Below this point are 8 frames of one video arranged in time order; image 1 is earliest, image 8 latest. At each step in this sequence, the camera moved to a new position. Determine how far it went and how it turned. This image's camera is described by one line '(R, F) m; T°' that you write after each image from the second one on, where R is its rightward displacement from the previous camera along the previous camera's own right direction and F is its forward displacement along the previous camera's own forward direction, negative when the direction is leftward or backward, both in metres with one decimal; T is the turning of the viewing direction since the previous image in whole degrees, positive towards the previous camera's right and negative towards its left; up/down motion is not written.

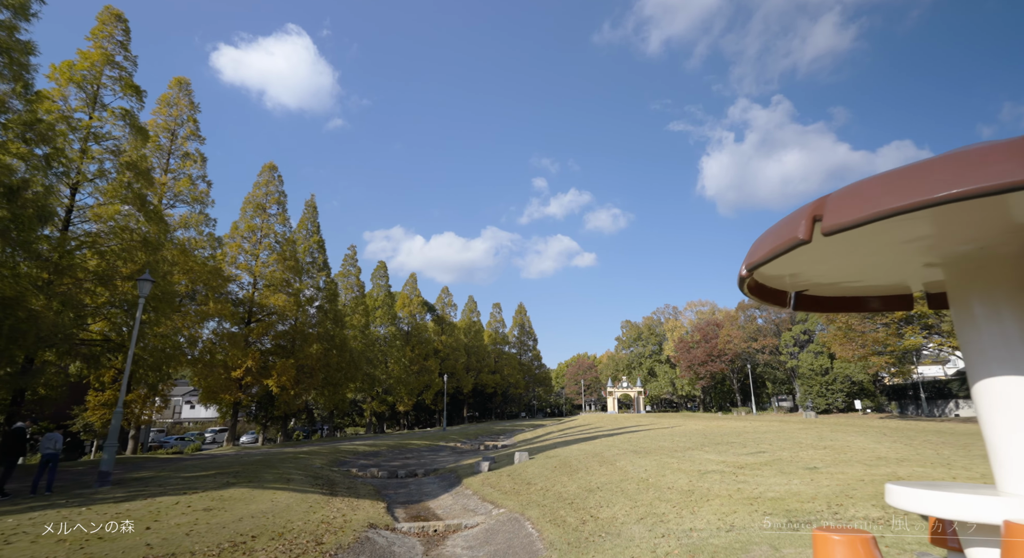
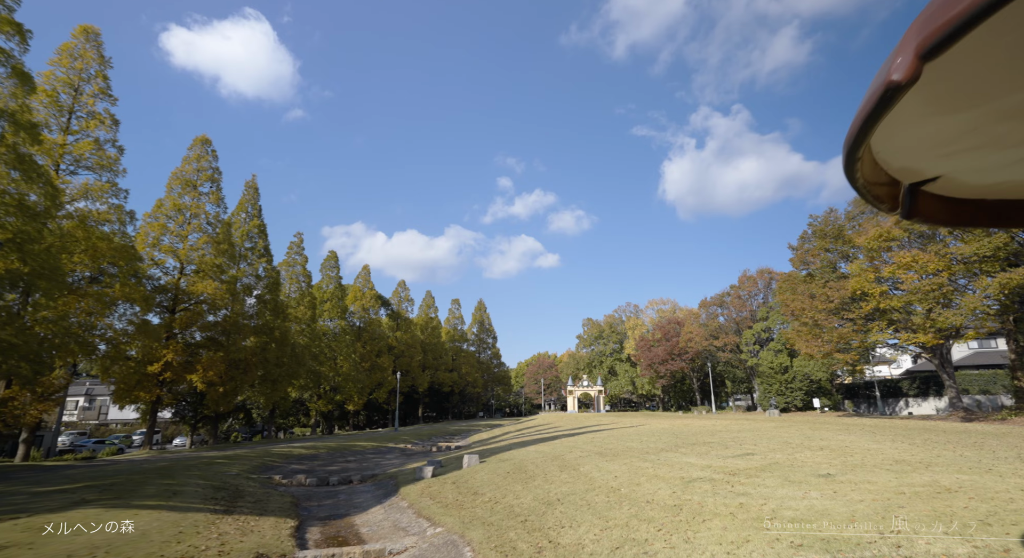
(+0.3, +2.0) m; +4°
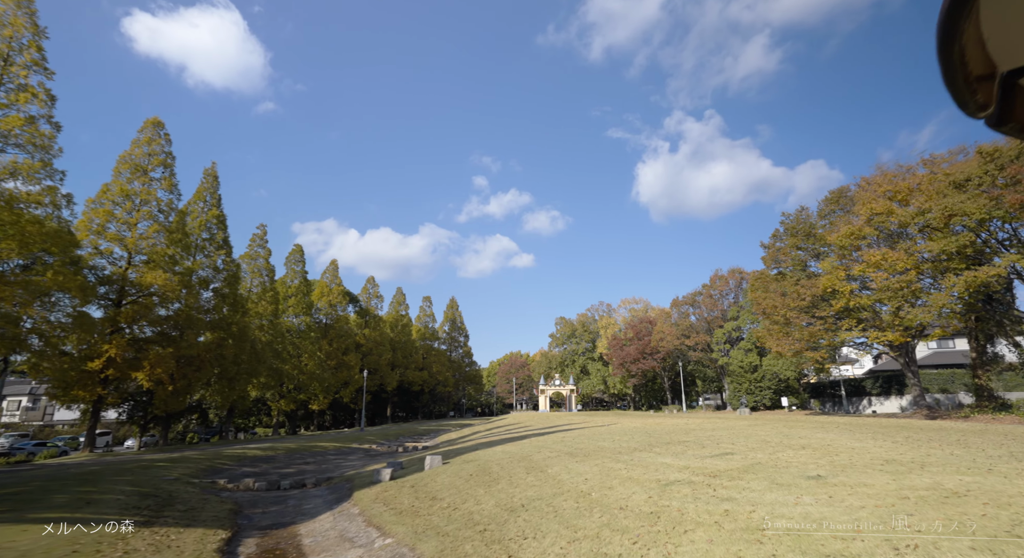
(+0.2, +0.8) m; +3°
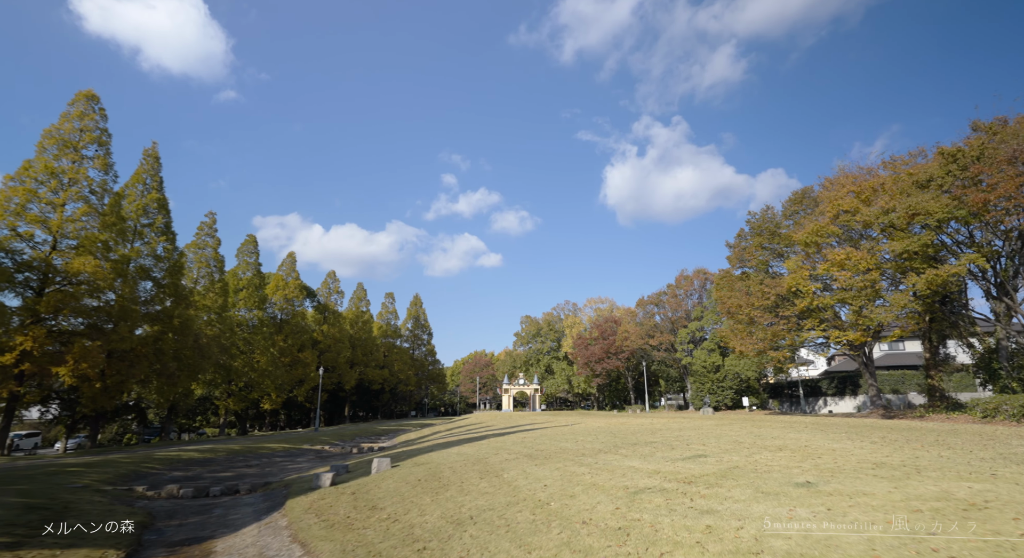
(+0.2, +1.0) m; +4°
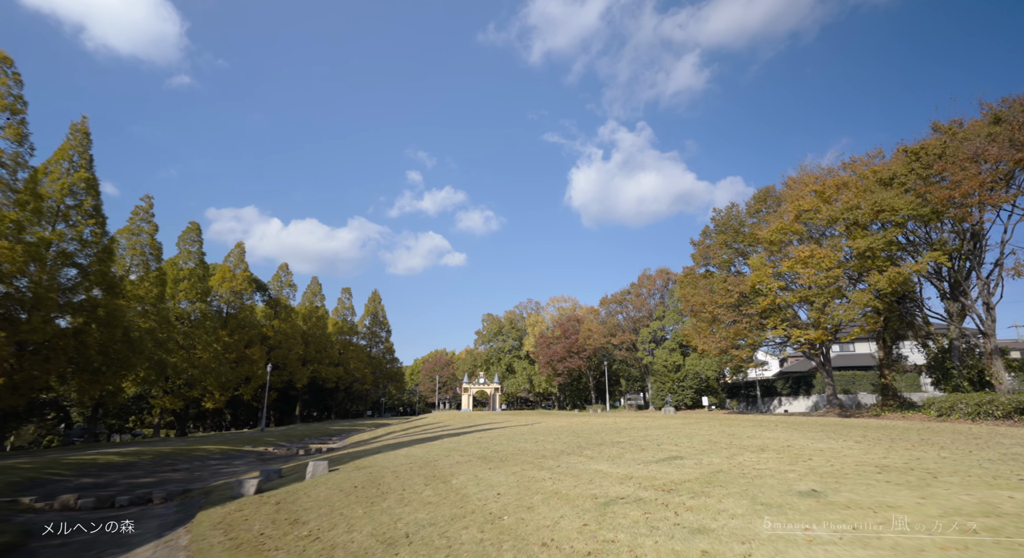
(+0.2, +1.1) m; +4°
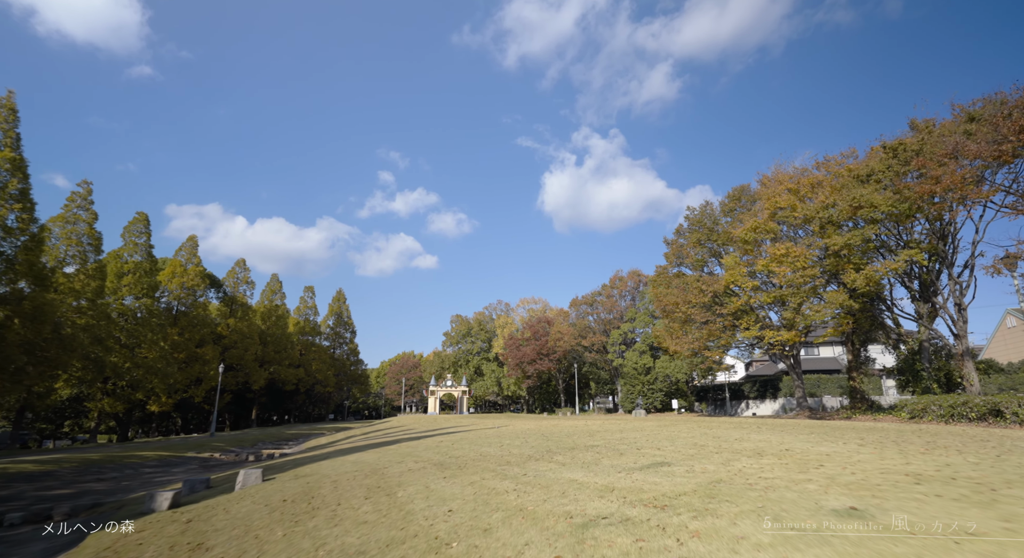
(+0.1, +1.1) m; +3°
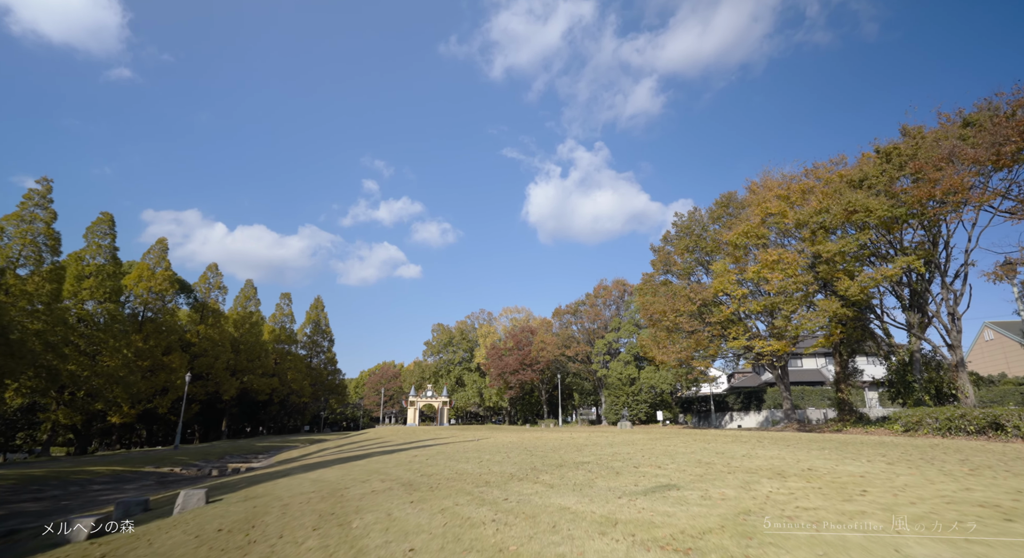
(0.0, +1.0) m; +2°
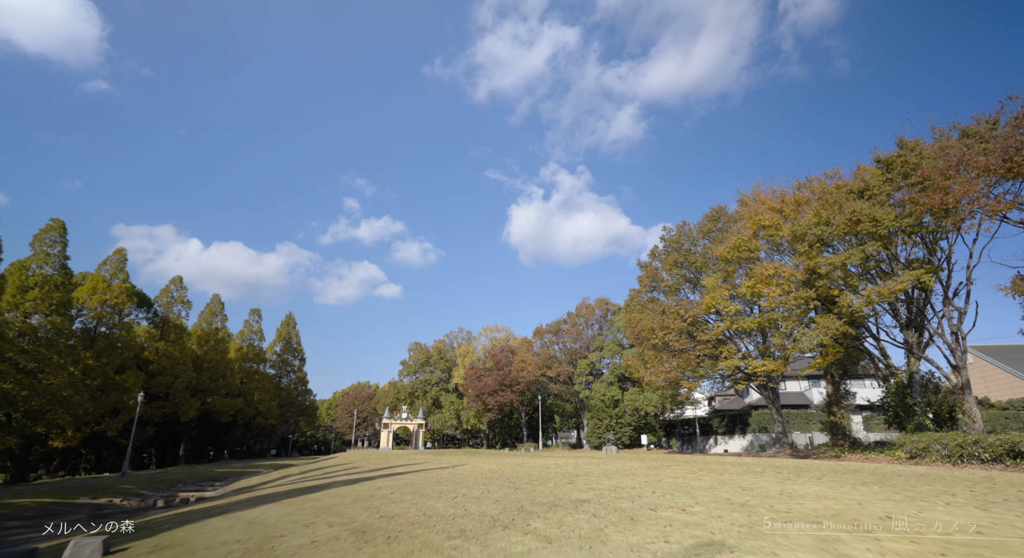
(0.0, +1.5) m; +2°
